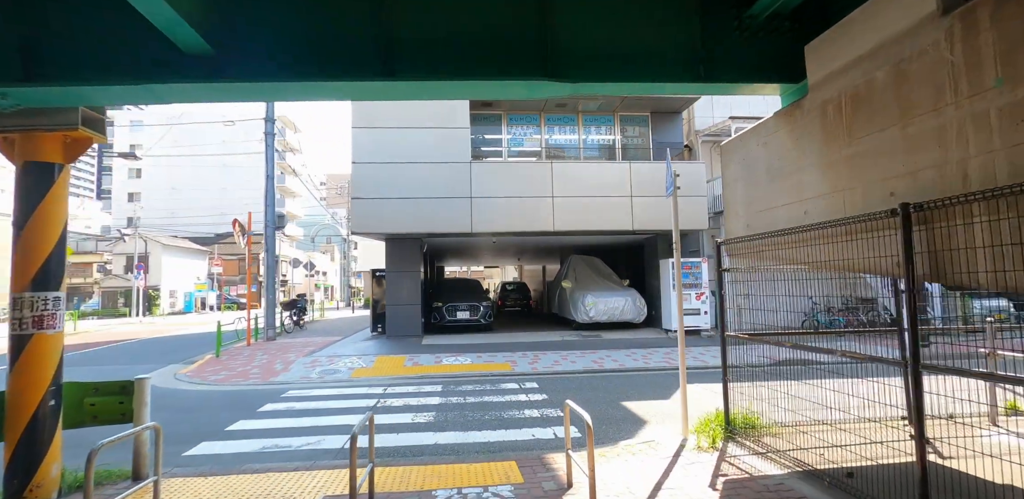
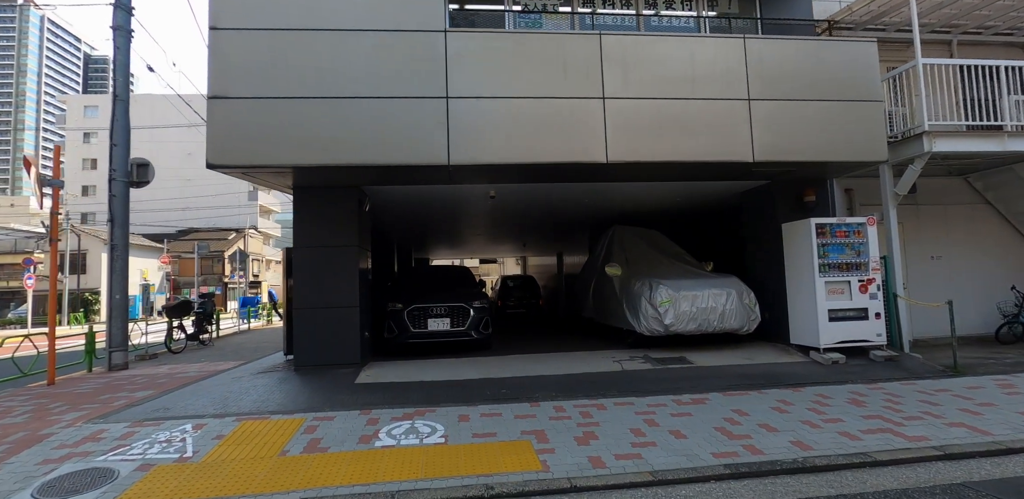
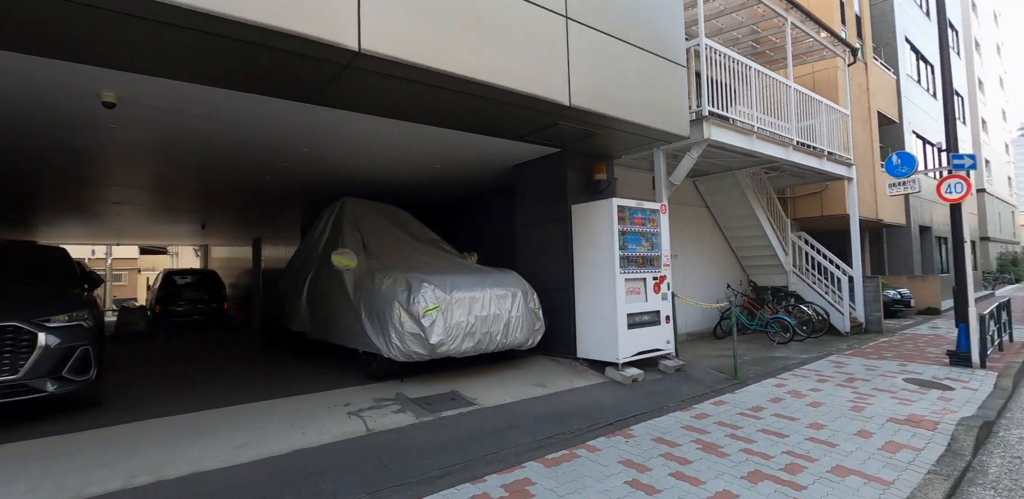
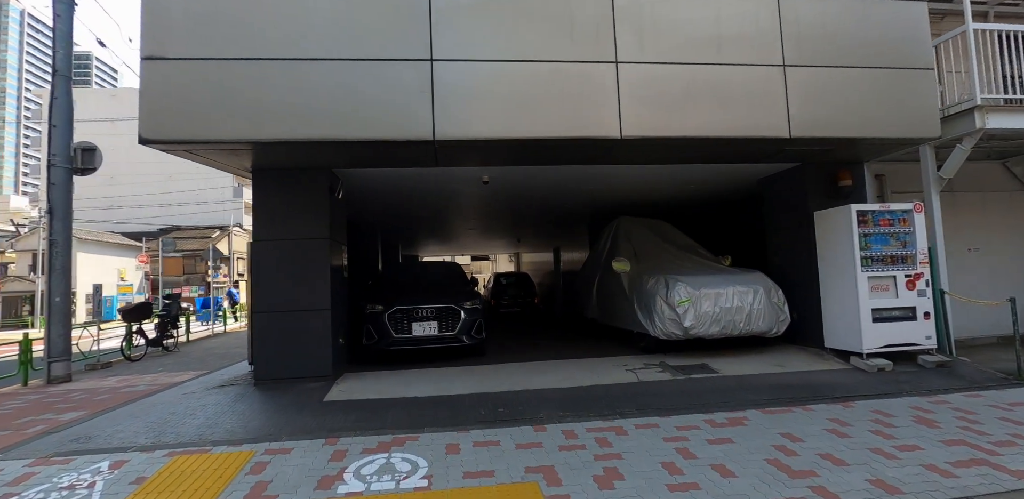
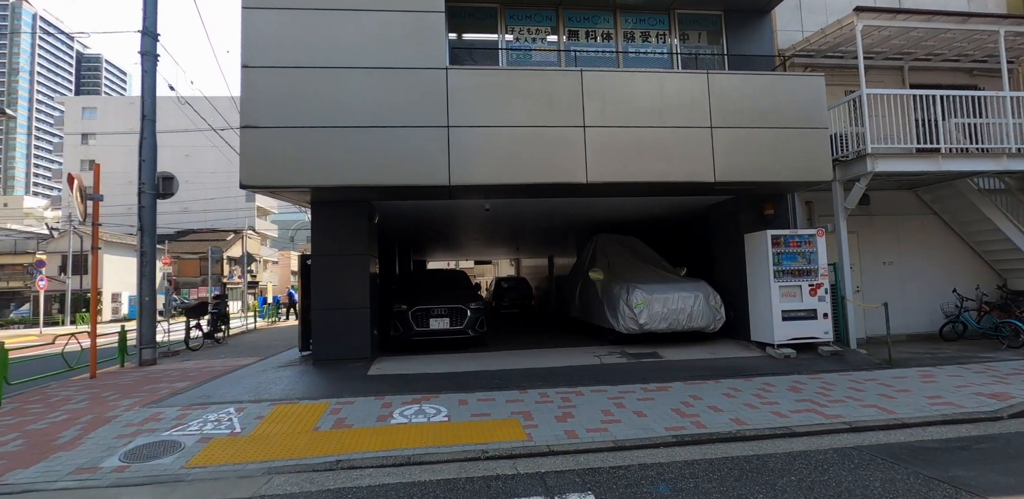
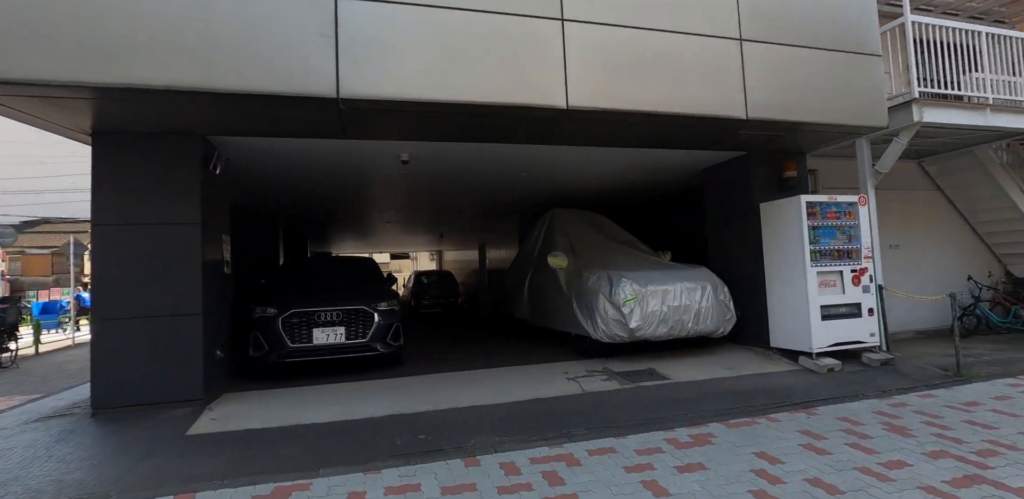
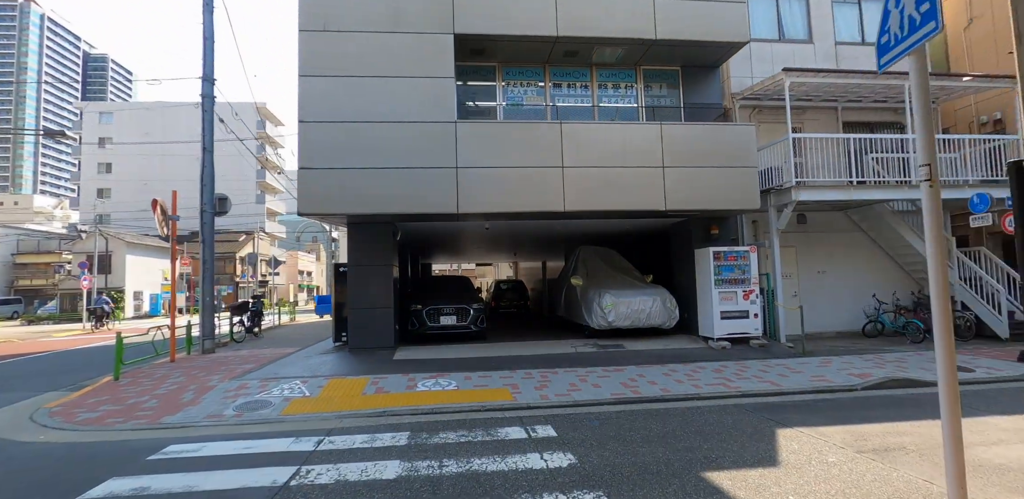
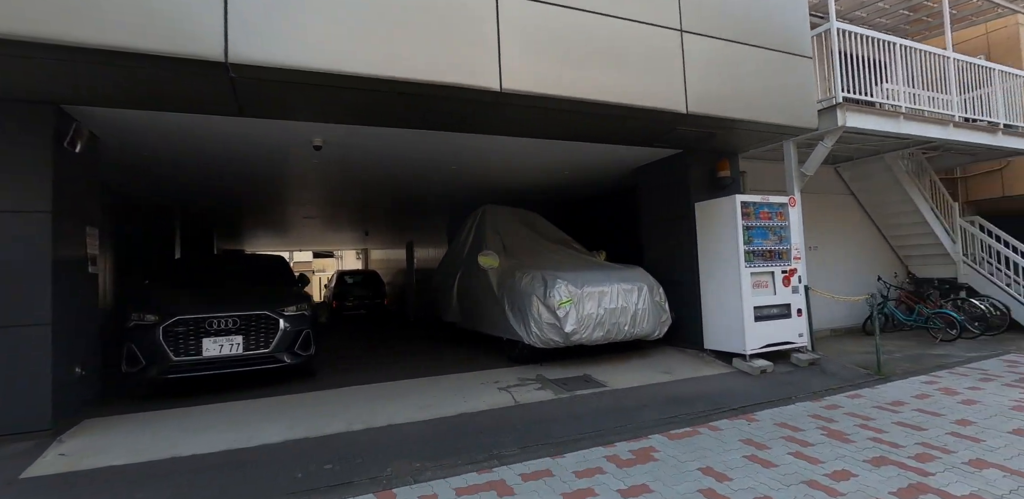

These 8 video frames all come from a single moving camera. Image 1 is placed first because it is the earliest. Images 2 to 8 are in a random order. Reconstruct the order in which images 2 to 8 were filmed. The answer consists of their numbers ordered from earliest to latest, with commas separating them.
7, 5, 2, 4, 6, 8, 3
